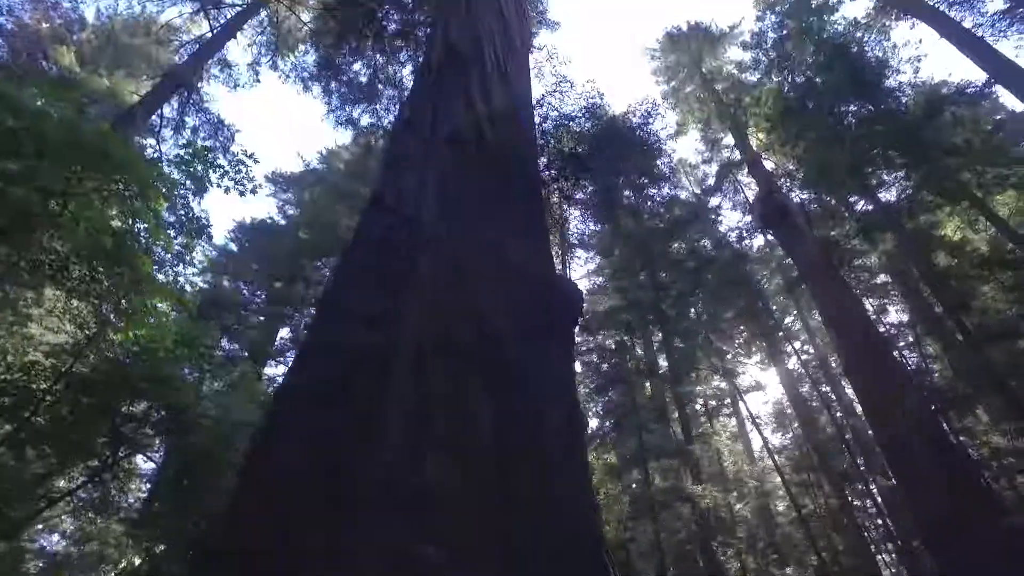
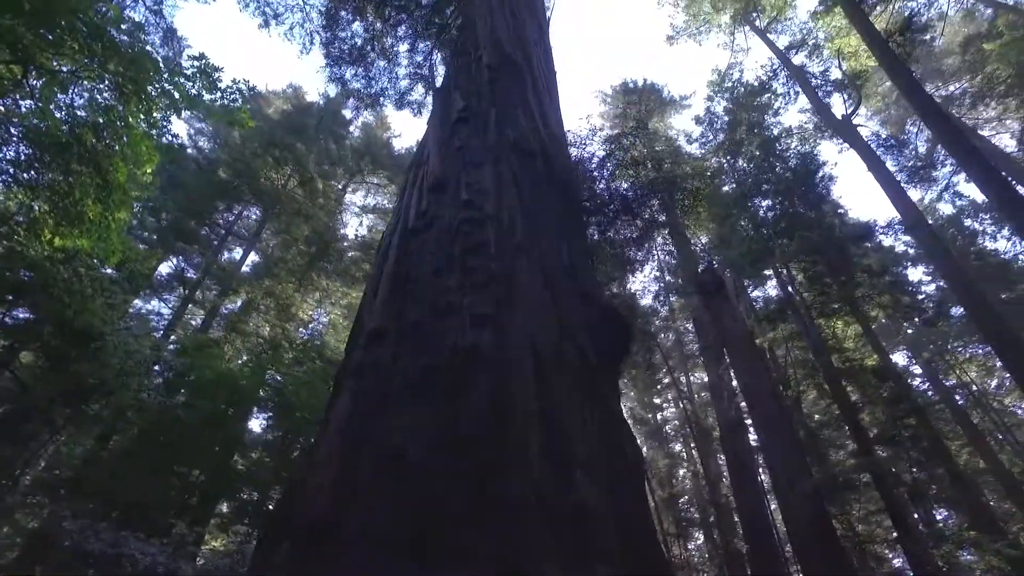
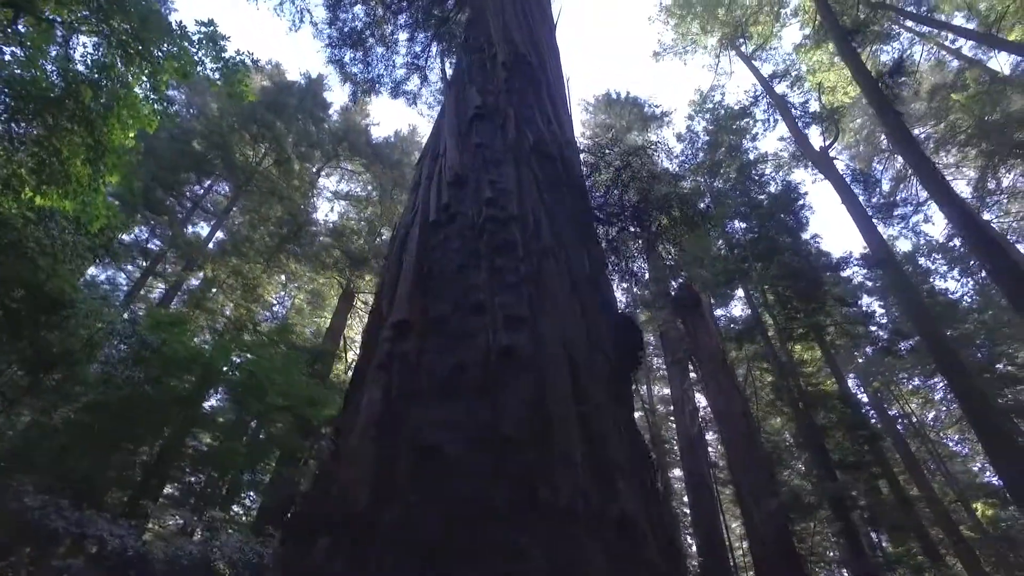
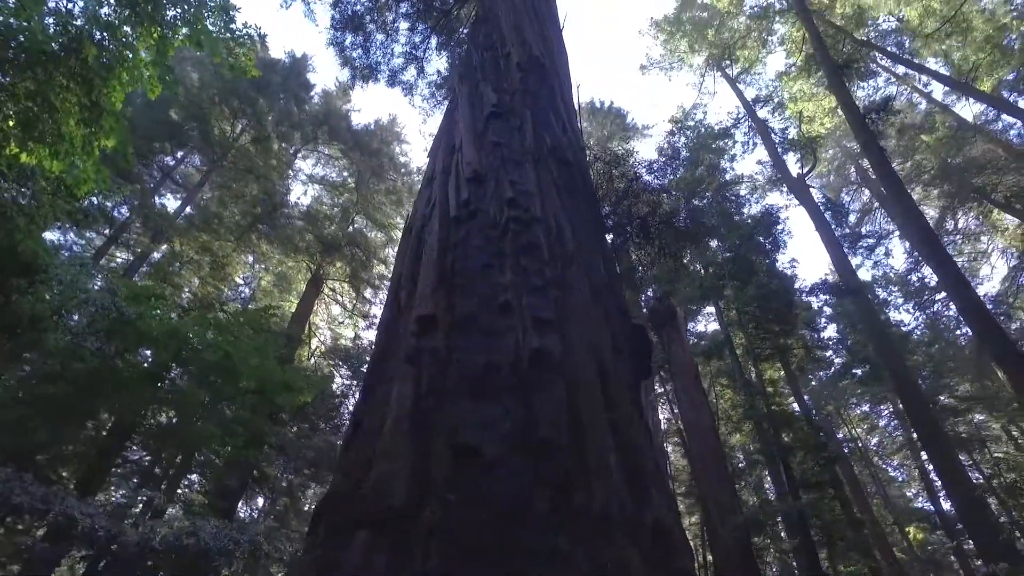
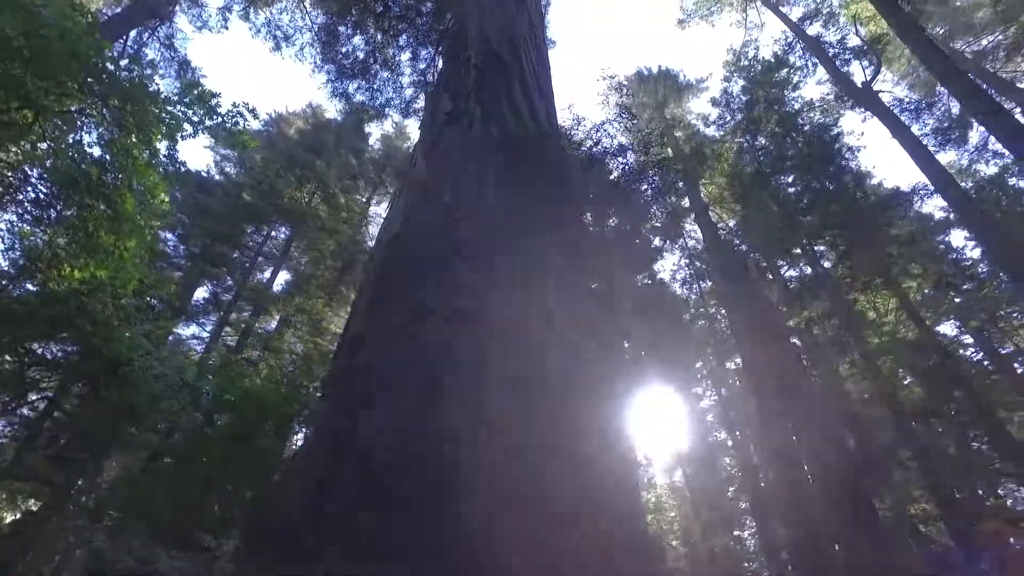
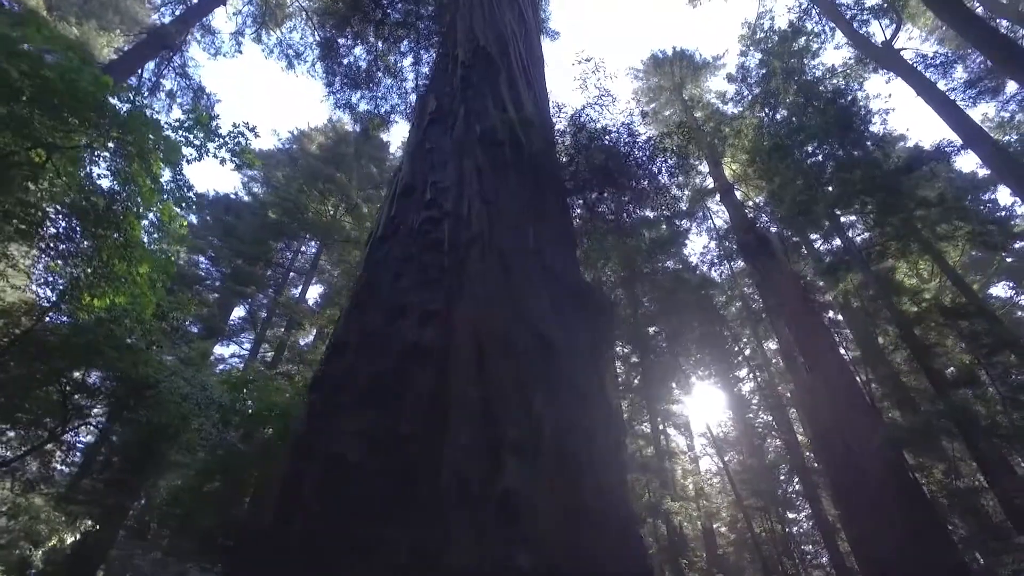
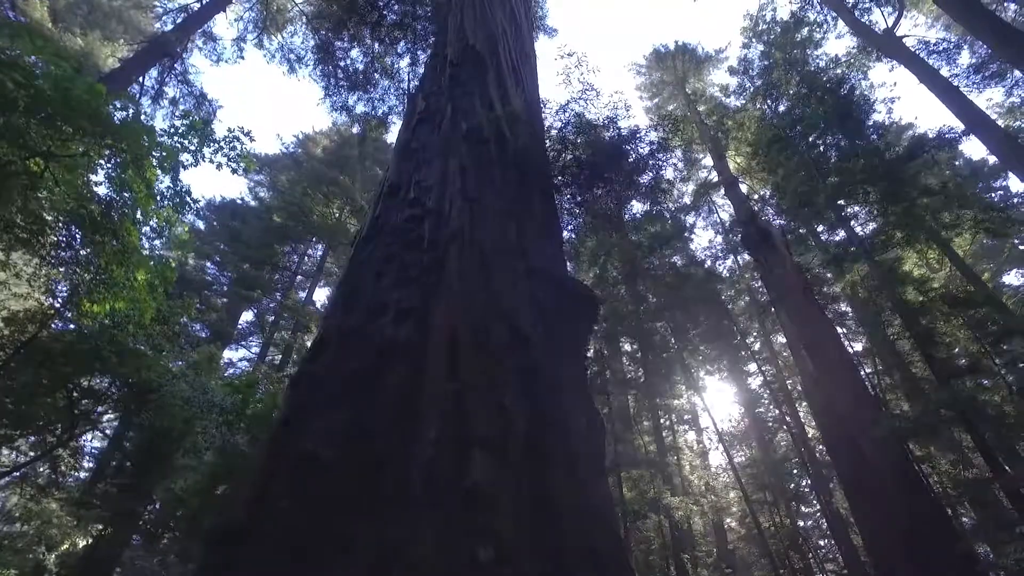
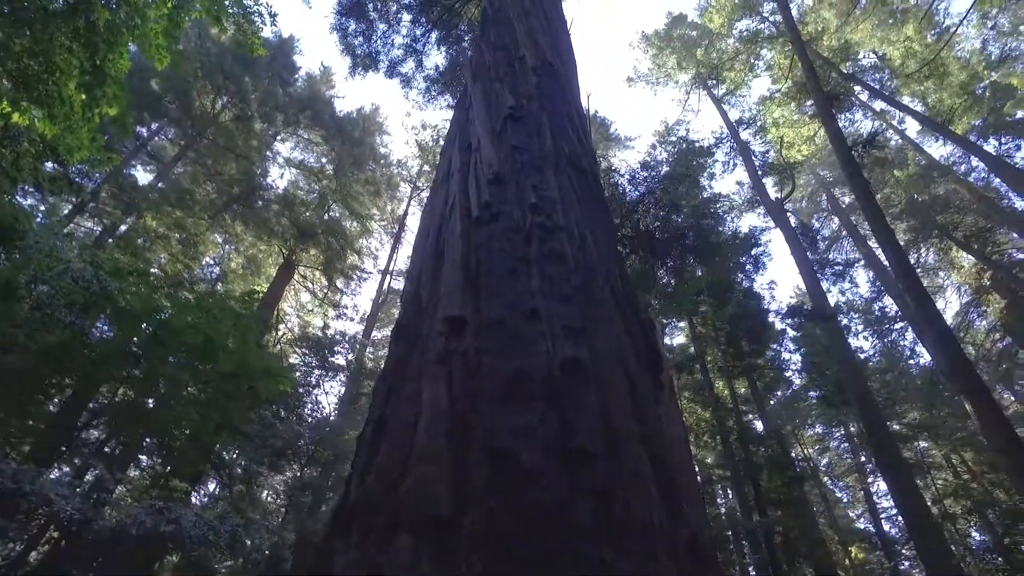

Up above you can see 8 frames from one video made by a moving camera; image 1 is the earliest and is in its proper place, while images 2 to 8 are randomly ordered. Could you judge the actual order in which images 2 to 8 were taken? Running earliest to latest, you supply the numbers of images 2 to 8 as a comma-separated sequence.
7, 6, 5, 2, 3, 4, 8
